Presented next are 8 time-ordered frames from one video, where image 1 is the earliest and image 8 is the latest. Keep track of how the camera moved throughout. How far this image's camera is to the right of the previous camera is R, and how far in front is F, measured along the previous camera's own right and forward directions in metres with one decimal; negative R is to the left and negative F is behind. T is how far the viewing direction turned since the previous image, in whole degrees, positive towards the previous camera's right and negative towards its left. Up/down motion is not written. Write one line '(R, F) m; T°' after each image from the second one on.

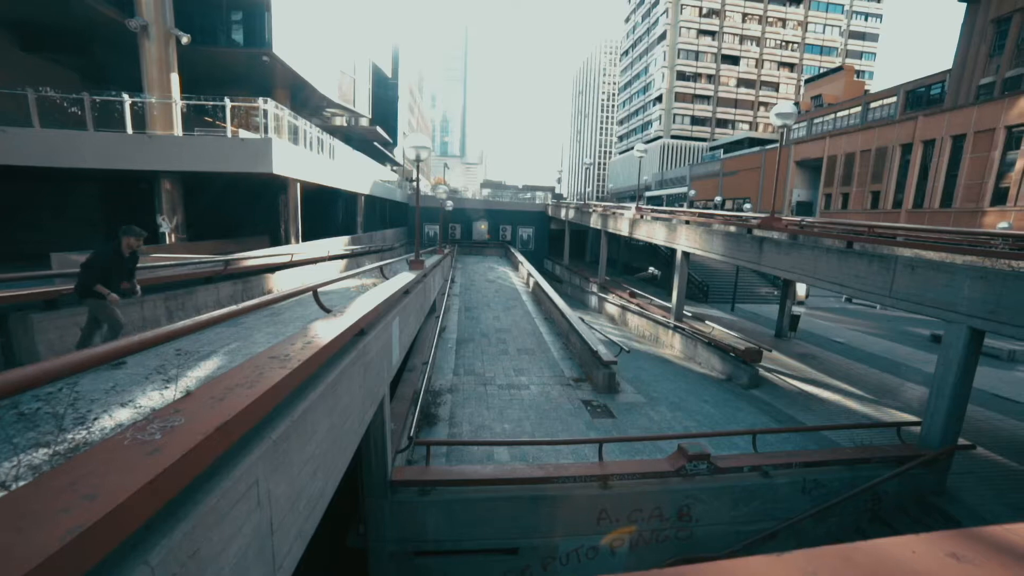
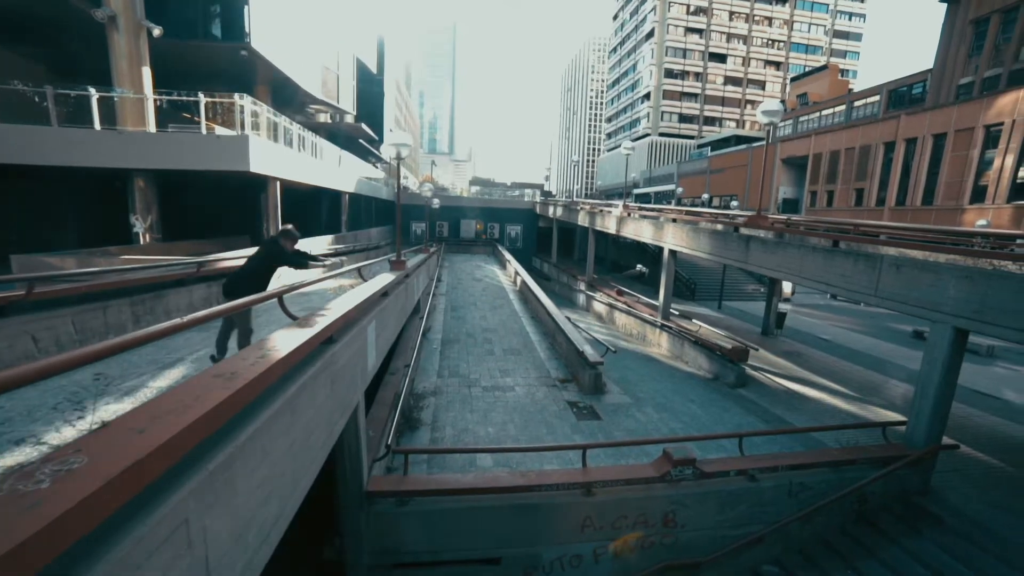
(+0.1, +0.2) m; +1°
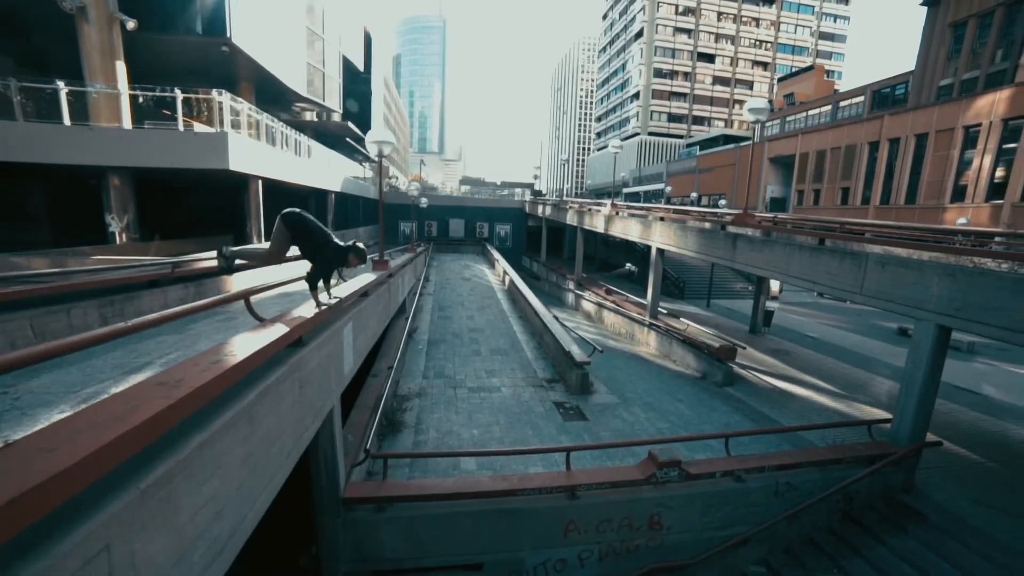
(+0.1, +0.1) m; +1°
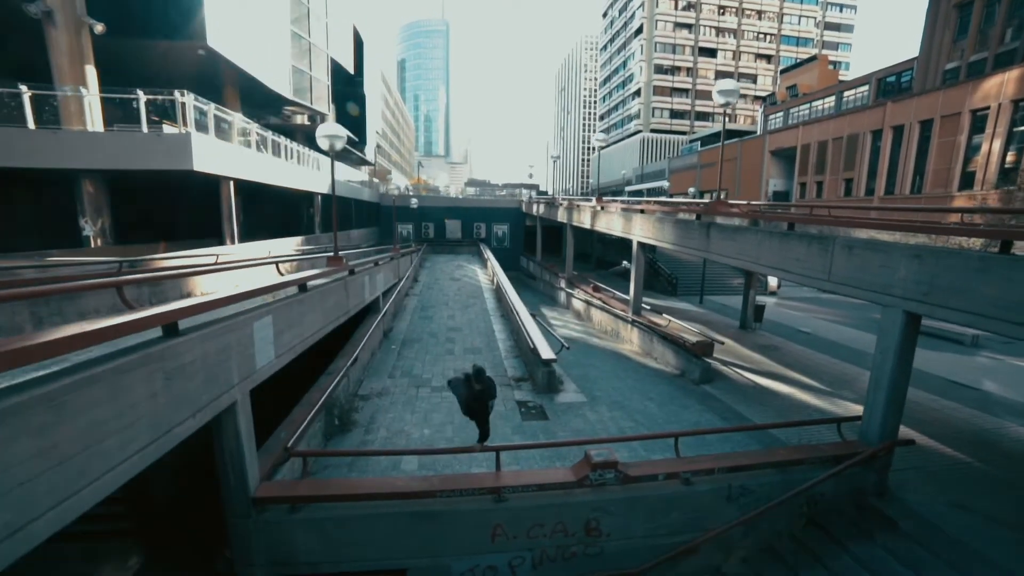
(+1.1, +0.3) m; -2°
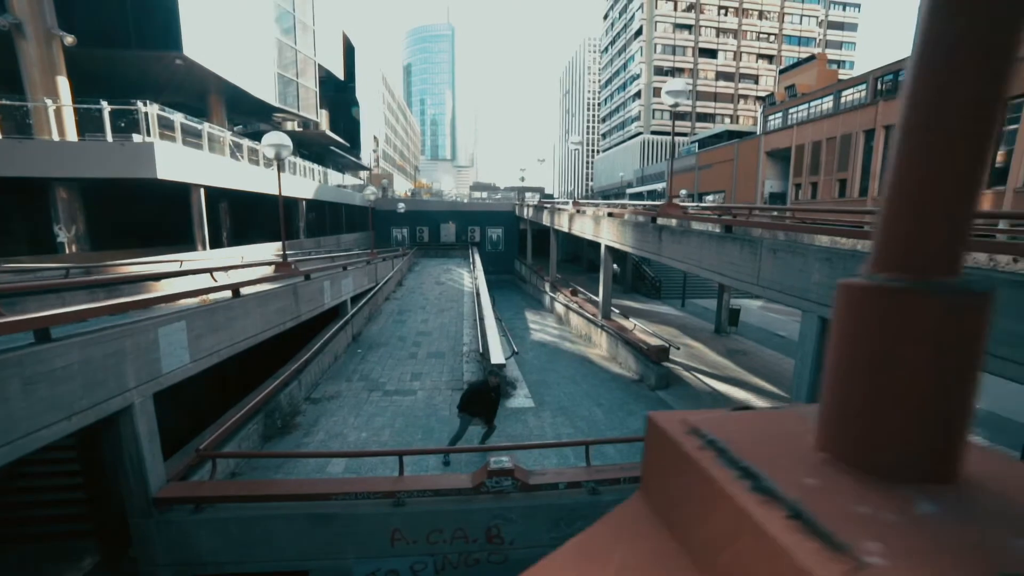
(+1.3, 0.0) m; -1°
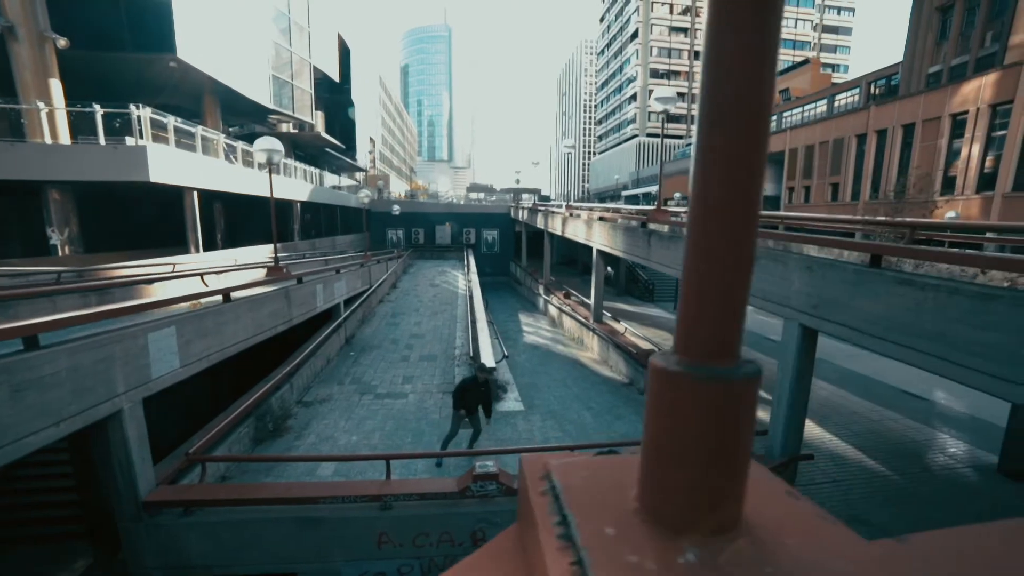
(+0.1, -0.1) m; 0°
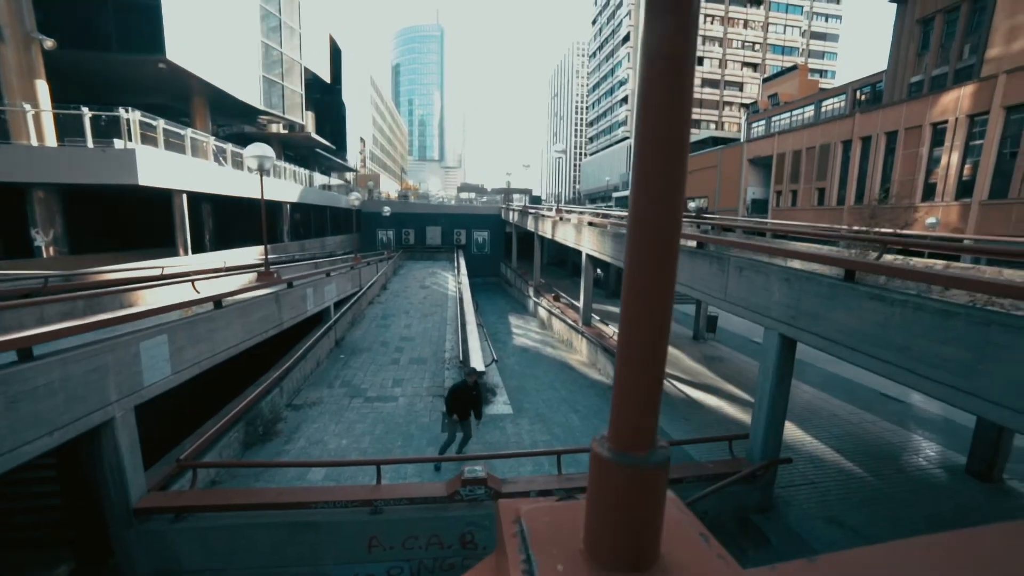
(0.0, -0.2) m; +1°
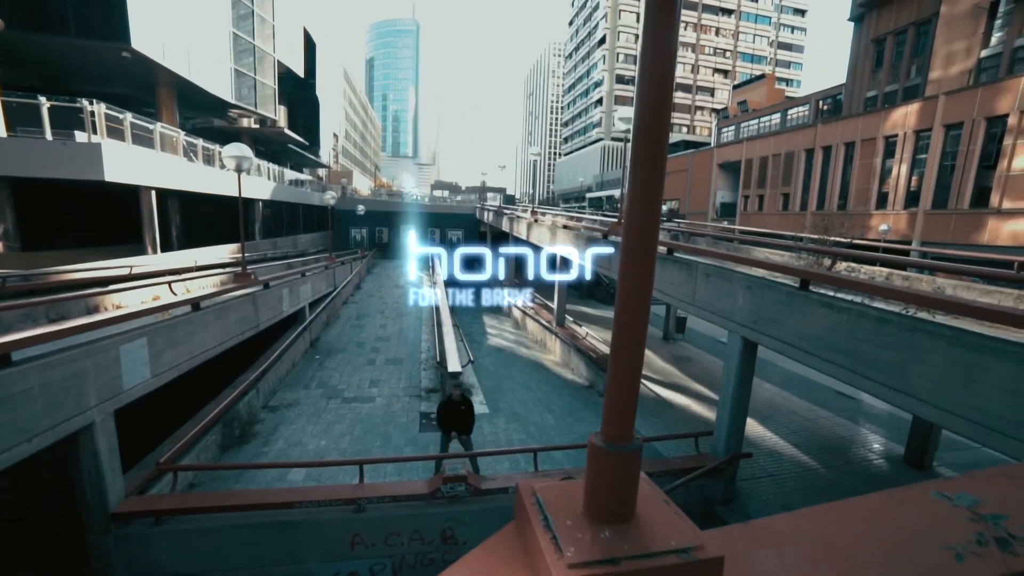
(-0.1, -0.2) m; +3°
